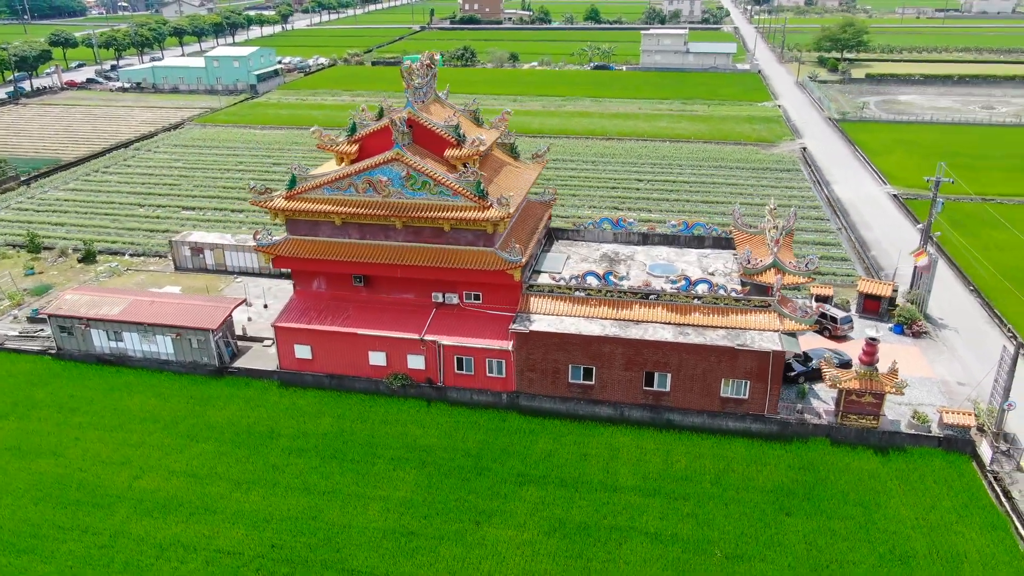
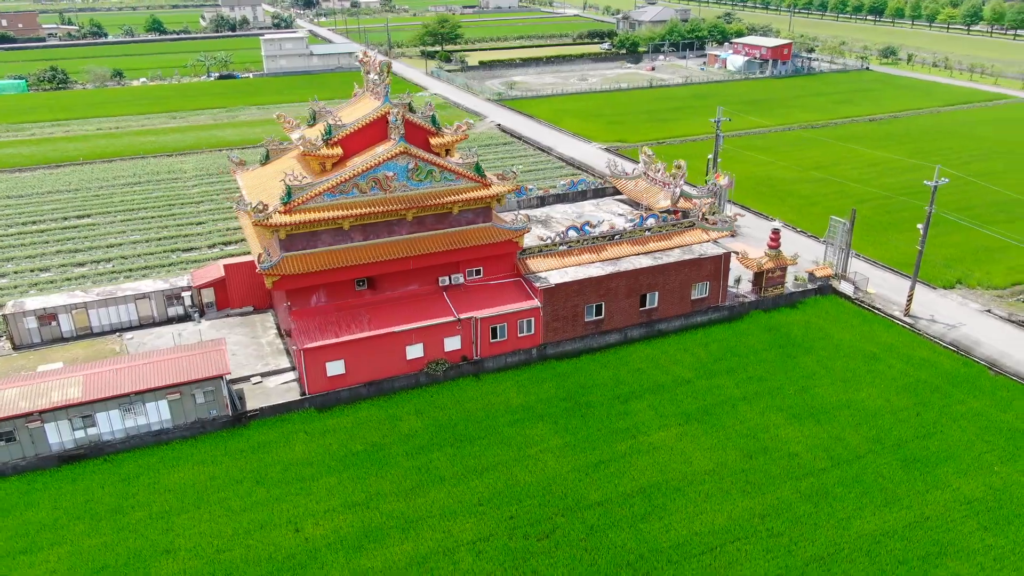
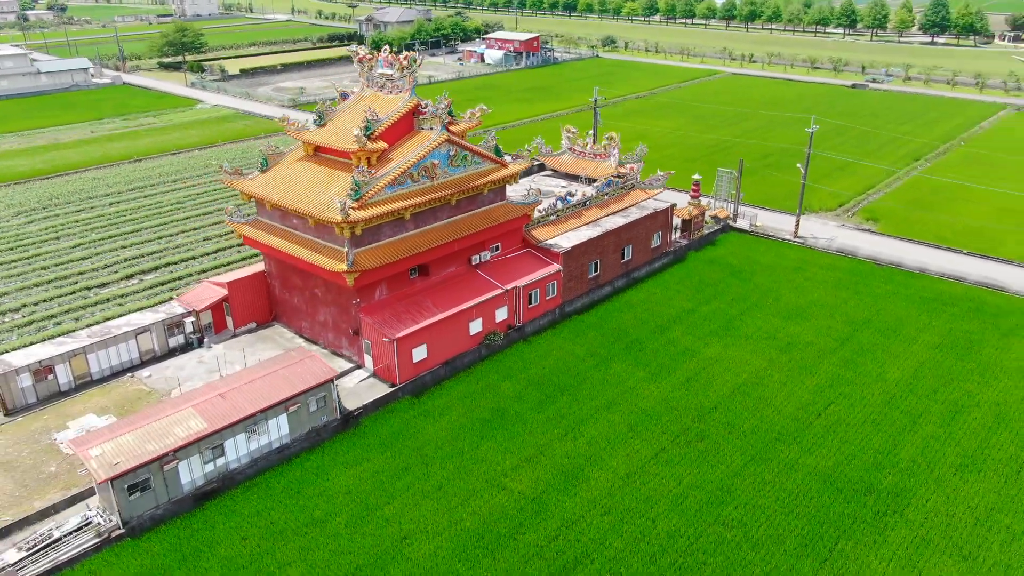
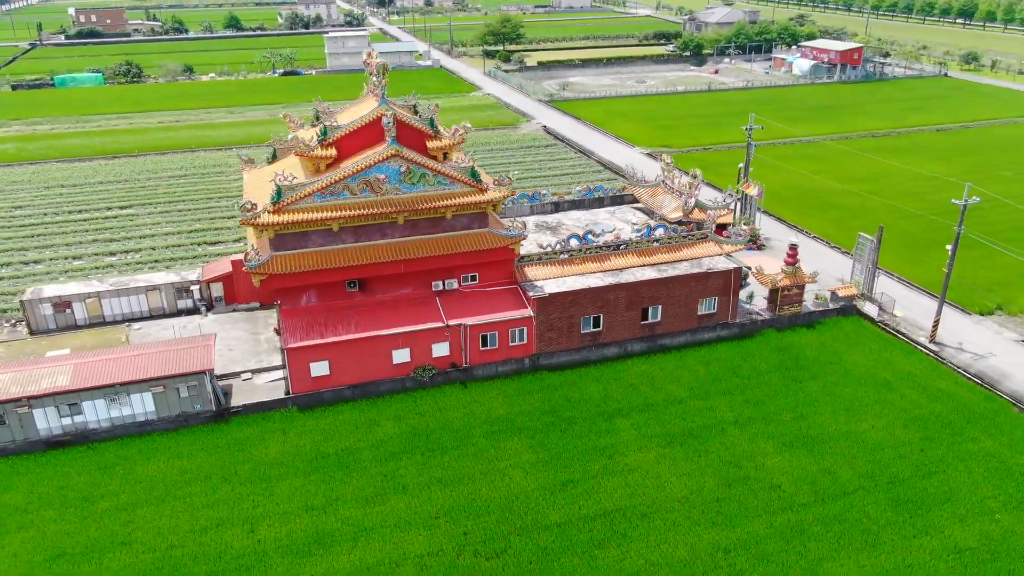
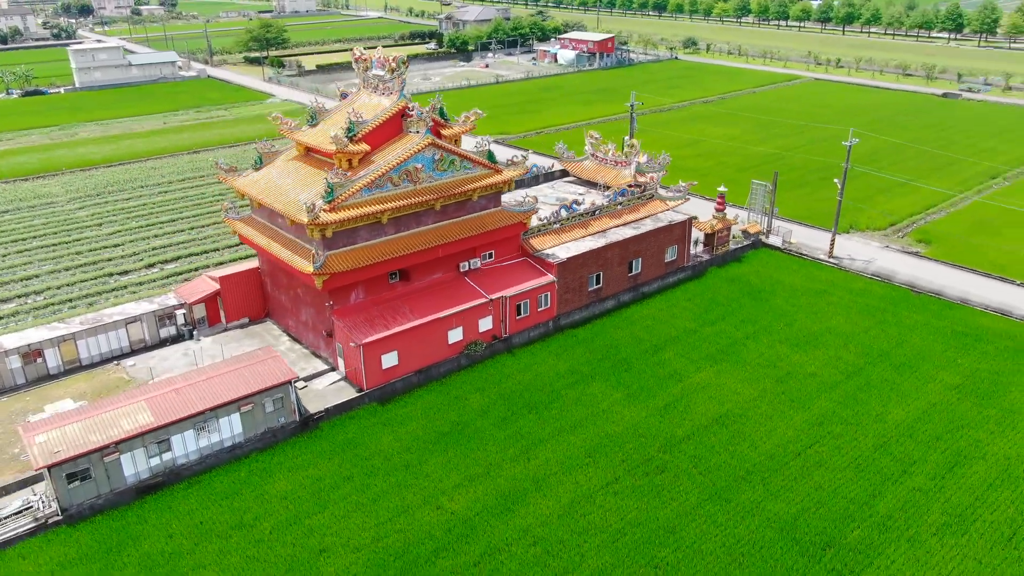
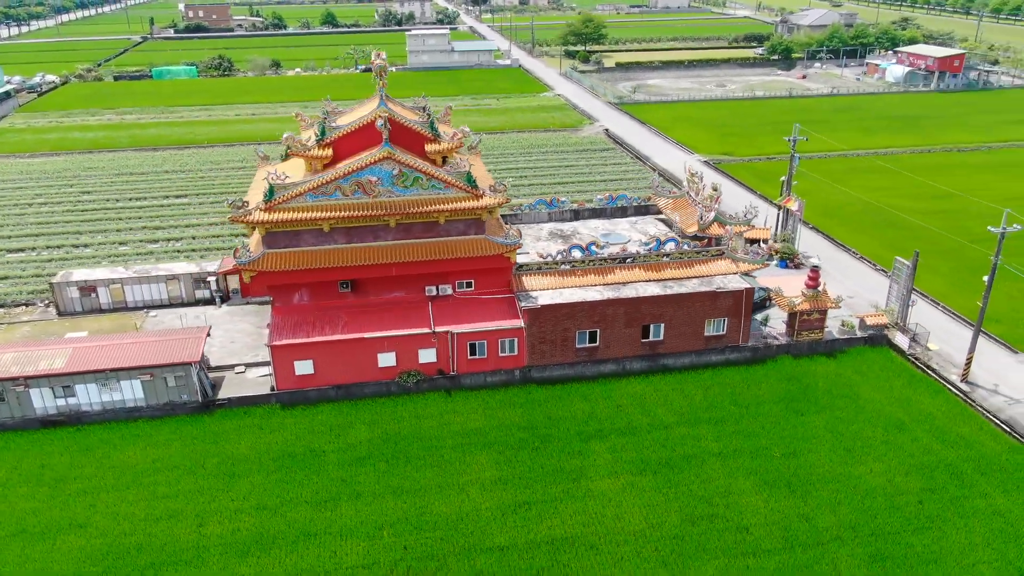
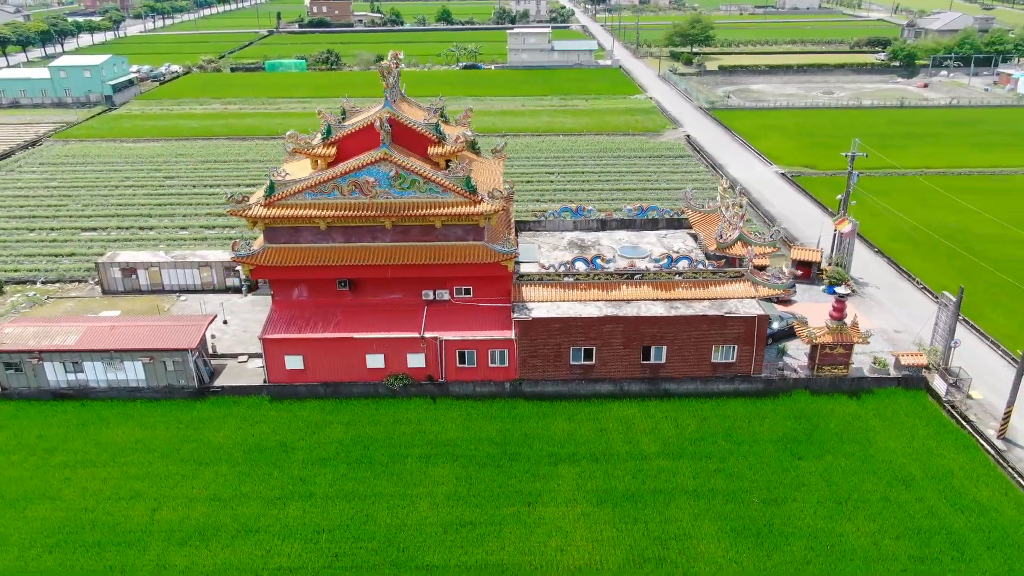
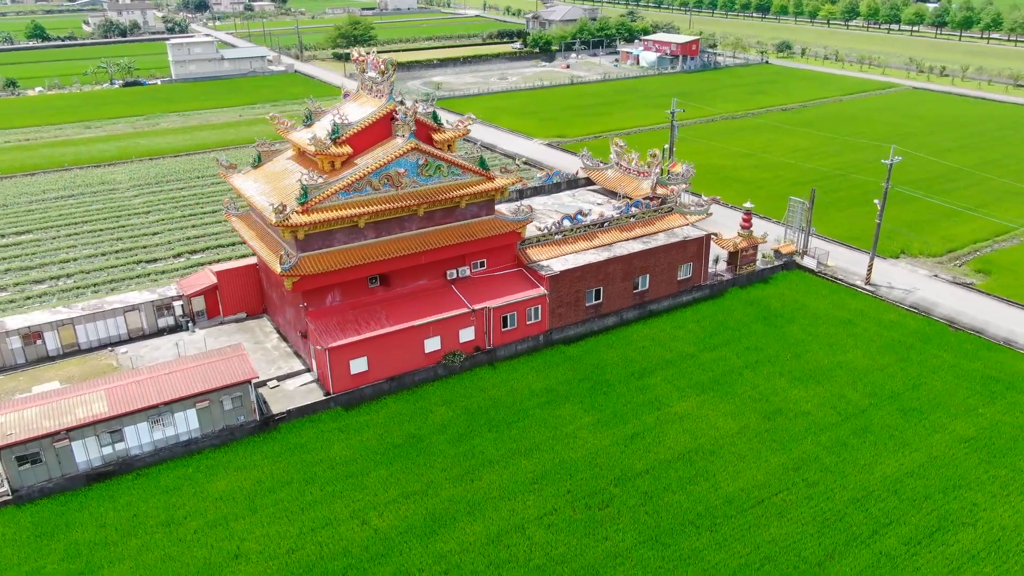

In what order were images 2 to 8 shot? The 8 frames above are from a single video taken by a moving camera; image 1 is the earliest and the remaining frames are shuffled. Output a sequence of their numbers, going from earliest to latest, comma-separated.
7, 6, 4, 2, 8, 5, 3
